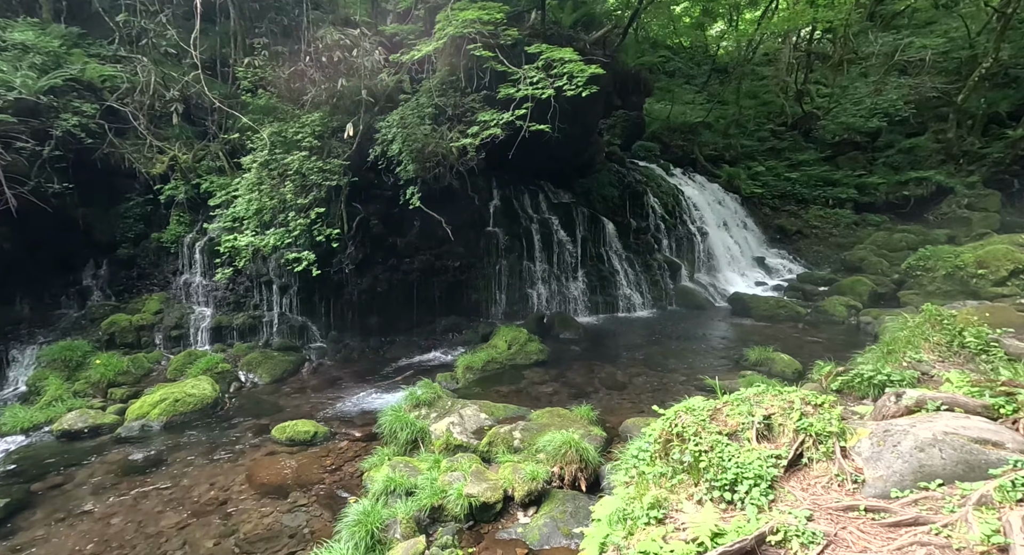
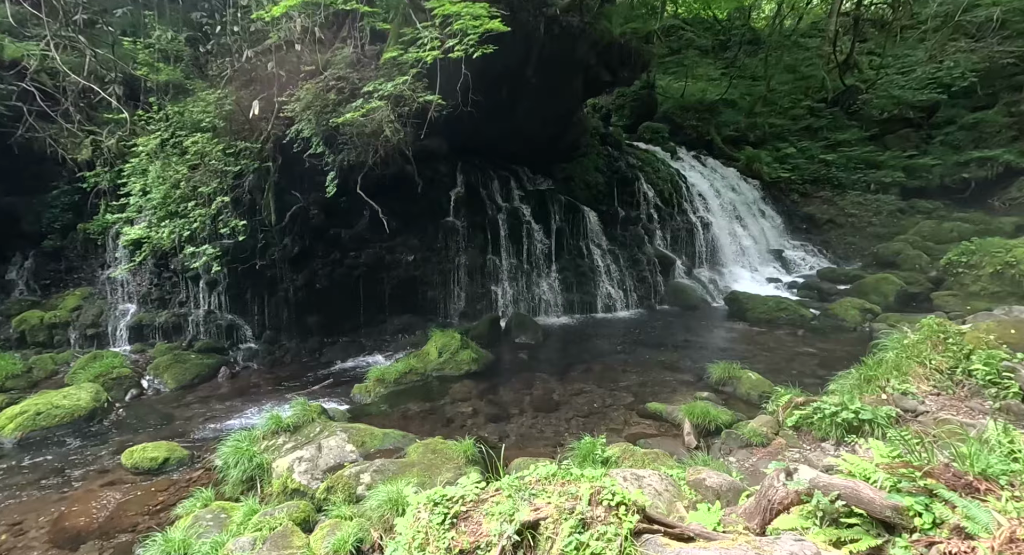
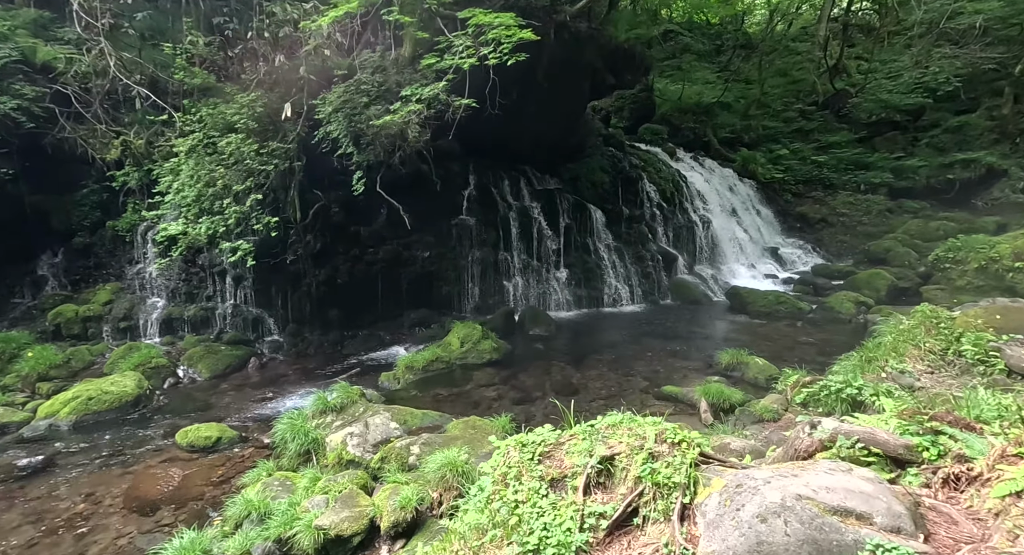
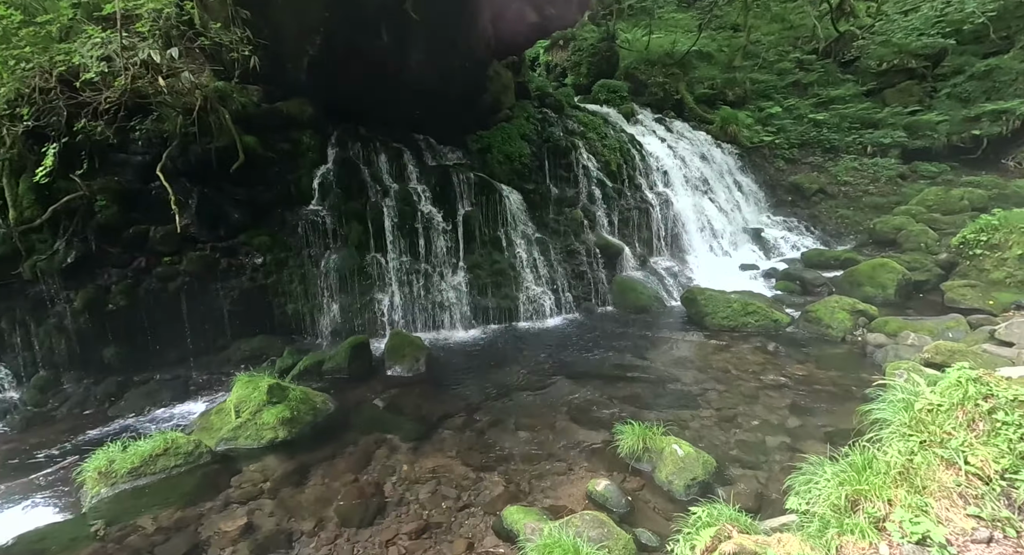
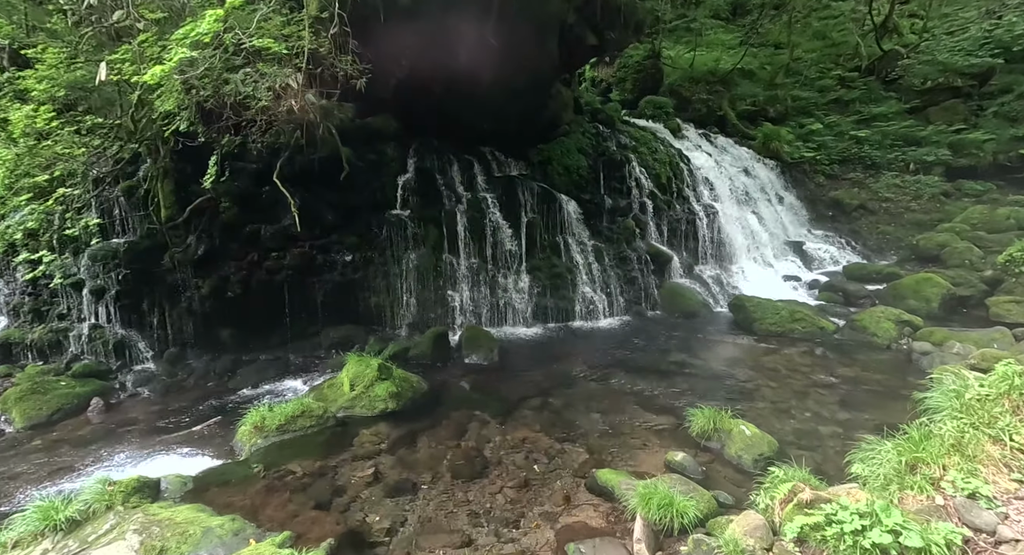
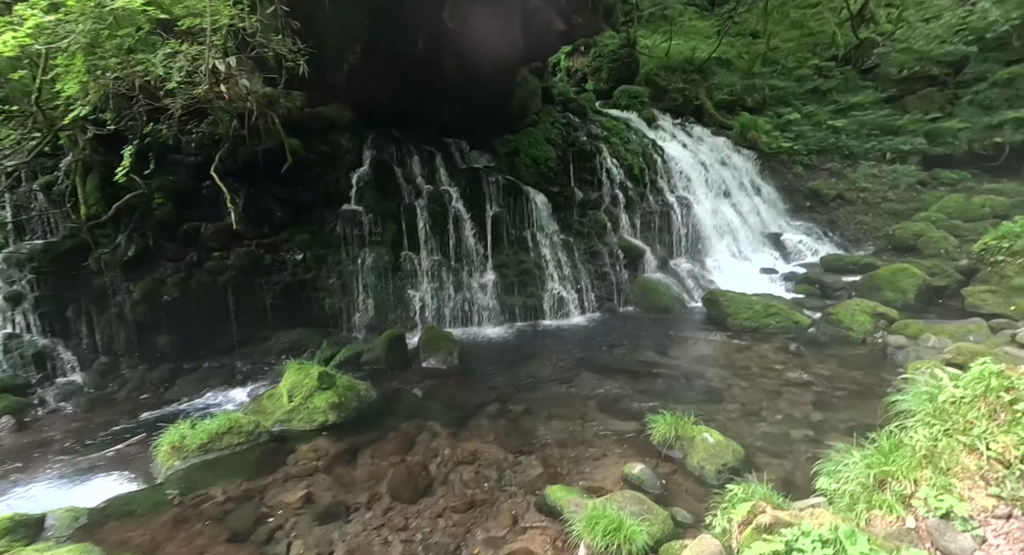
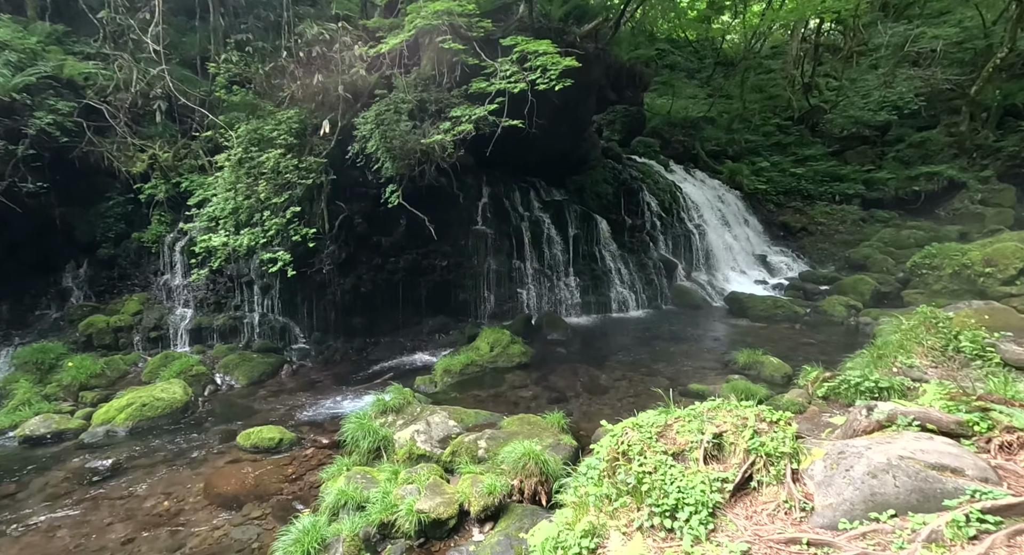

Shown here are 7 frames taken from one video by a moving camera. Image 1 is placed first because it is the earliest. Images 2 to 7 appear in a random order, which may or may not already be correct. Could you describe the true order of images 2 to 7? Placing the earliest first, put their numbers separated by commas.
7, 3, 2, 5, 6, 4
